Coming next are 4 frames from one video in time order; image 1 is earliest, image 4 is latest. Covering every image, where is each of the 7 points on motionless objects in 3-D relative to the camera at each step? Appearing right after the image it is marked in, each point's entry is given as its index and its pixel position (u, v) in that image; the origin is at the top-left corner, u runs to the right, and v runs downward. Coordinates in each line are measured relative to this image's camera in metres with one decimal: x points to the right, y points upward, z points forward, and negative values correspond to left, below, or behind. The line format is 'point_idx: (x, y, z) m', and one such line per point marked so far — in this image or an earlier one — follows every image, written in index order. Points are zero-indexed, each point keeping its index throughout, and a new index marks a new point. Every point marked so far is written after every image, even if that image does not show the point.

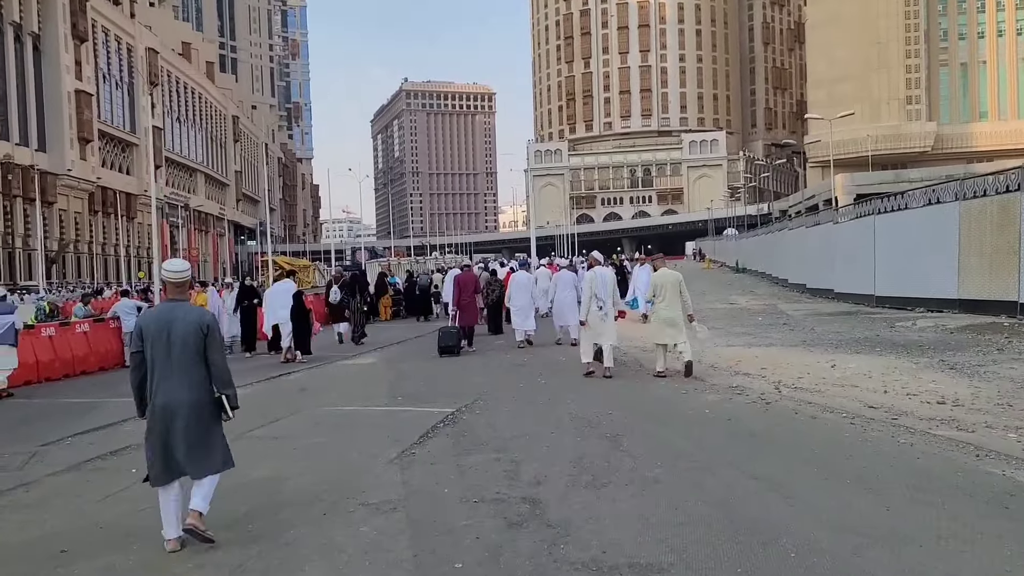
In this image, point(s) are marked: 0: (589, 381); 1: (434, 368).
0: (+1.2, -1.4, +12.3) m
1: (-1.4, -1.5, +15.2) m
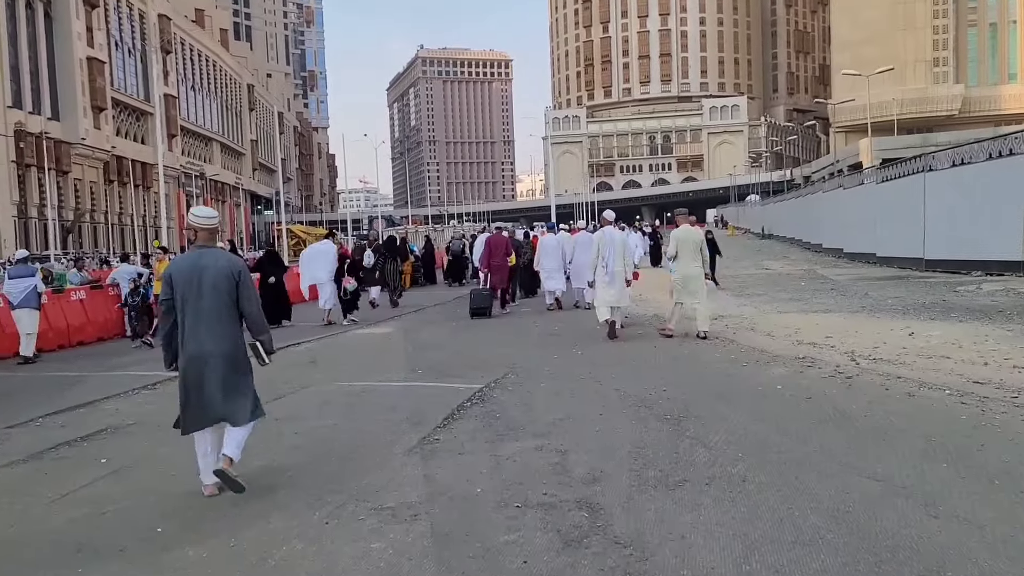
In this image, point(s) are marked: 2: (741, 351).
0: (+1.7, -0.9, +11.0) m
1: (-0.9, -0.9, +13.9) m
2: (+3.0, -0.8, +10.3) m
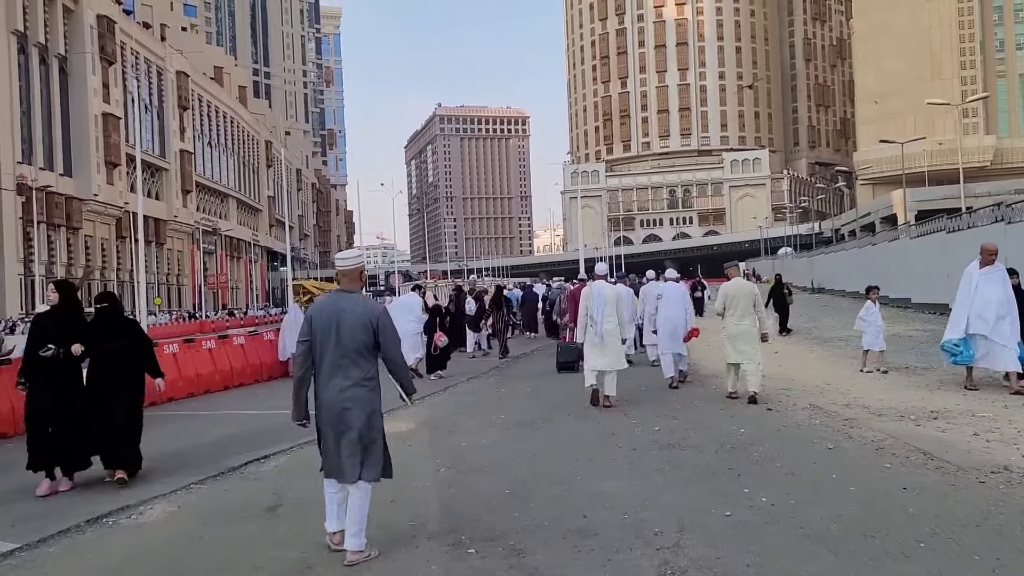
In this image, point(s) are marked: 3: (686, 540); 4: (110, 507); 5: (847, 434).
0: (+2.6, -1.5, +5.8) m
1: (+0.1, -1.7, +8.8) m
2: (+3.9, -1.4, +5.2) m
3: (+1.1, -1.6, +5.1) m
4: (-3.4, -1.9, +6.9) m
5: (+3.5, -1.5, +8.3) m
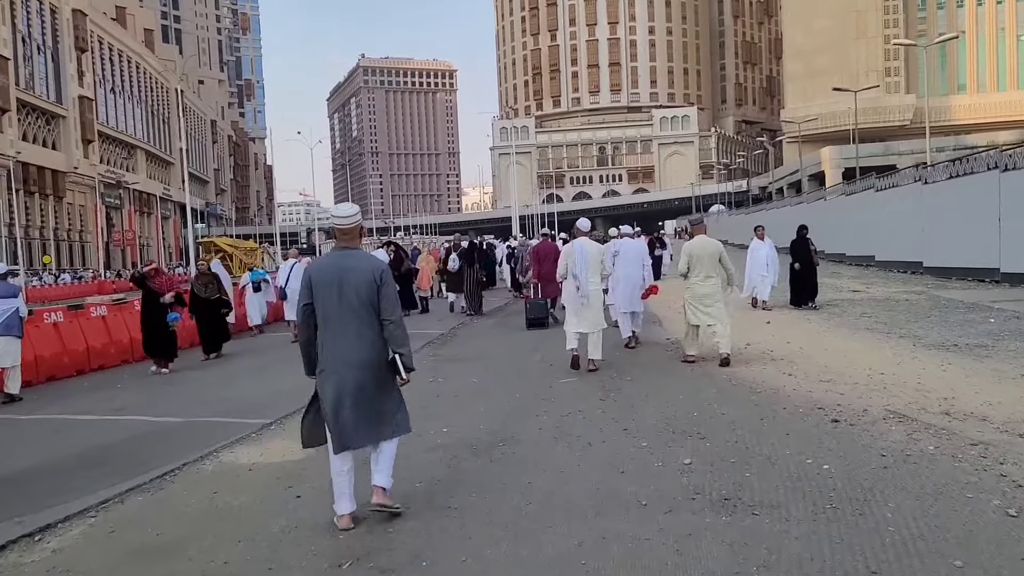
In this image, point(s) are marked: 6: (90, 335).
0: (+2.5, -1.4, +2.6) m
1: (-0.3, -1.4, +5.4) m
2: (+3.9, -1.3, +2.1) m
3: (+1.1, -1.5, +1.8) m
4: (-3.6, -1.7, +3.1) m
5: (+3.2, -1.2, +5.2) m
6: (-7.7, -0.9, +14.5) m
